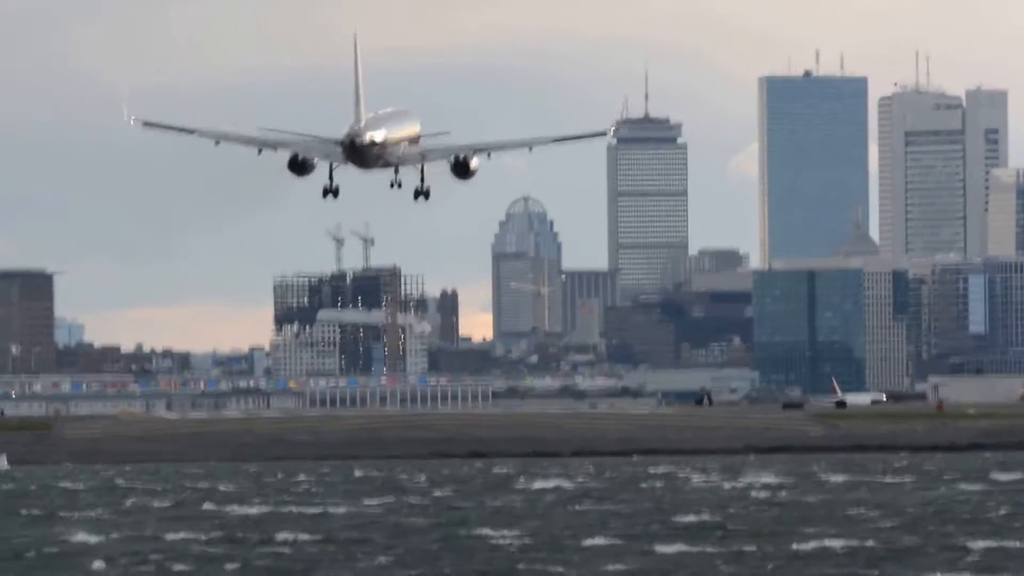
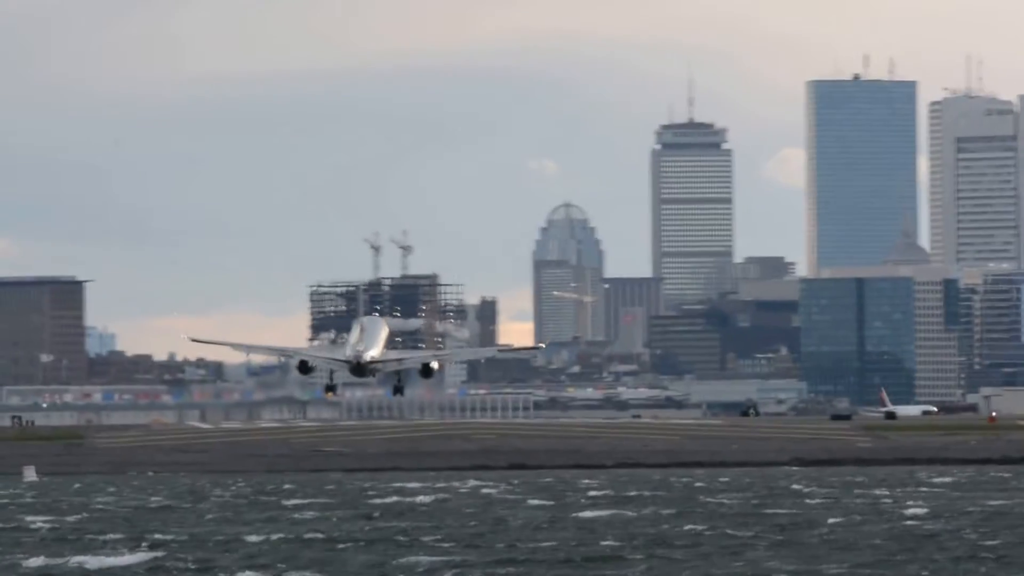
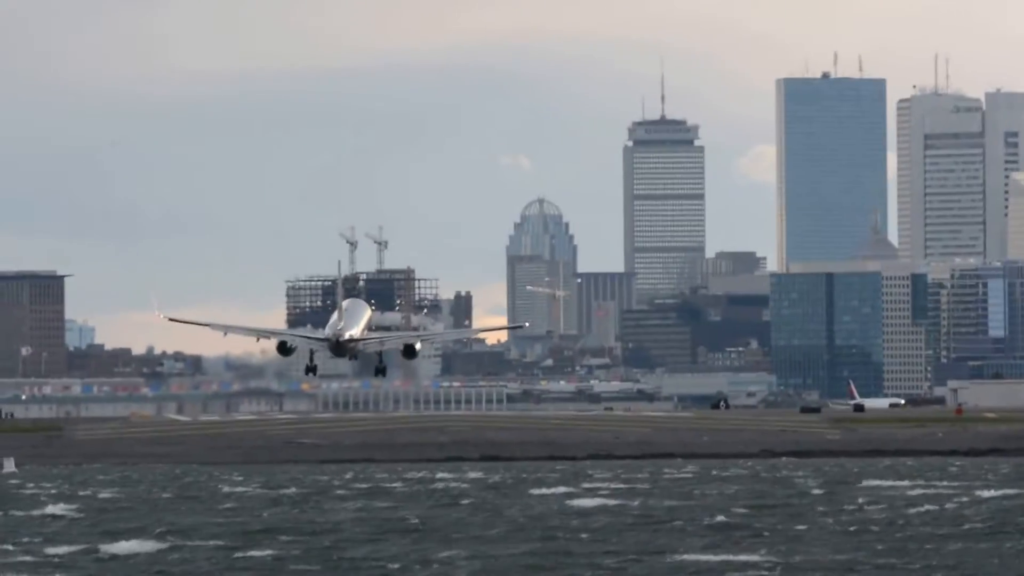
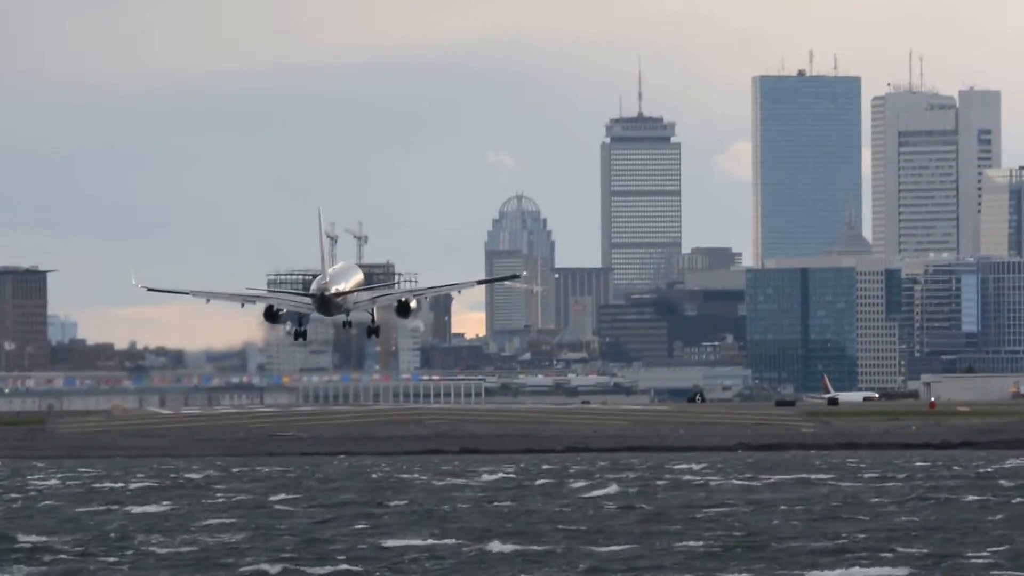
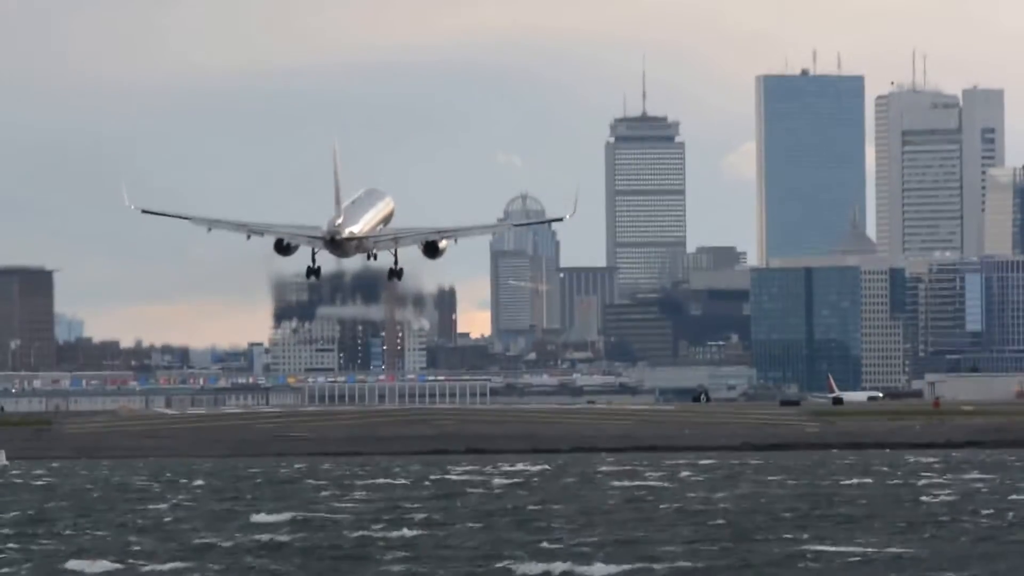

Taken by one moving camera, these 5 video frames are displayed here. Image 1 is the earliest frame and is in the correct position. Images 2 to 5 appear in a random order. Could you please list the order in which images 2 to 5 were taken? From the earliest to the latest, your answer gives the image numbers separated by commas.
5, 4, 3, 2
